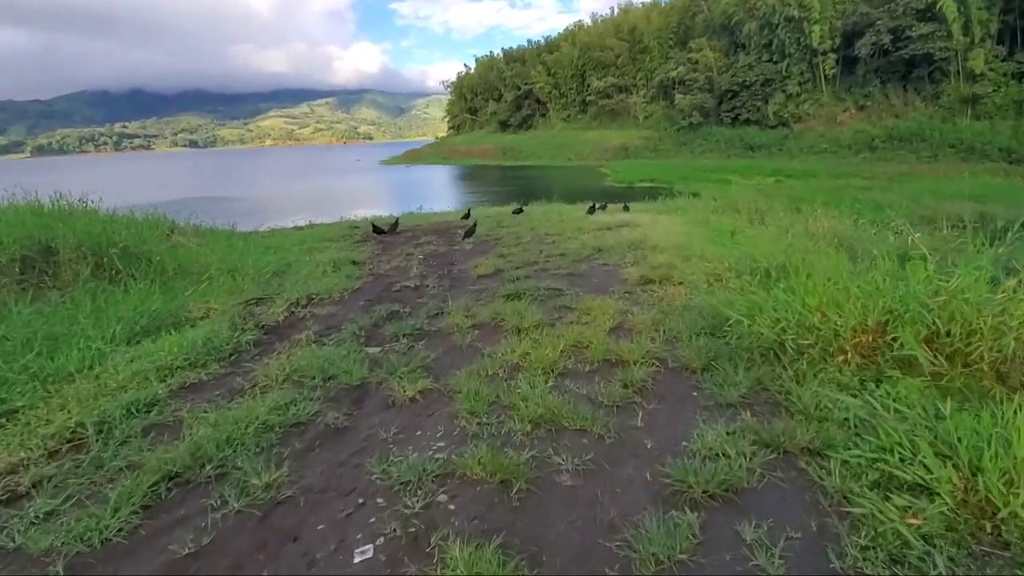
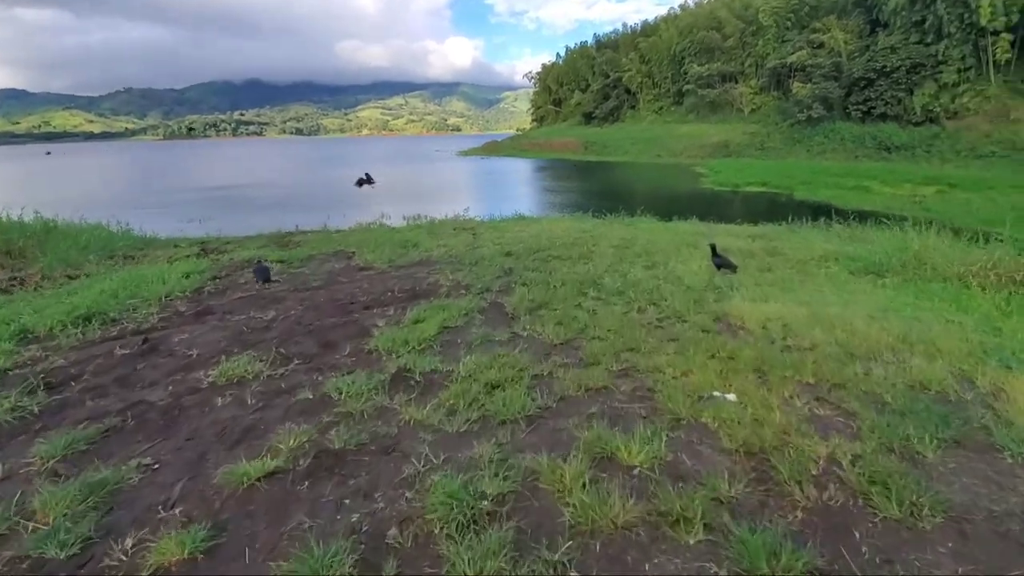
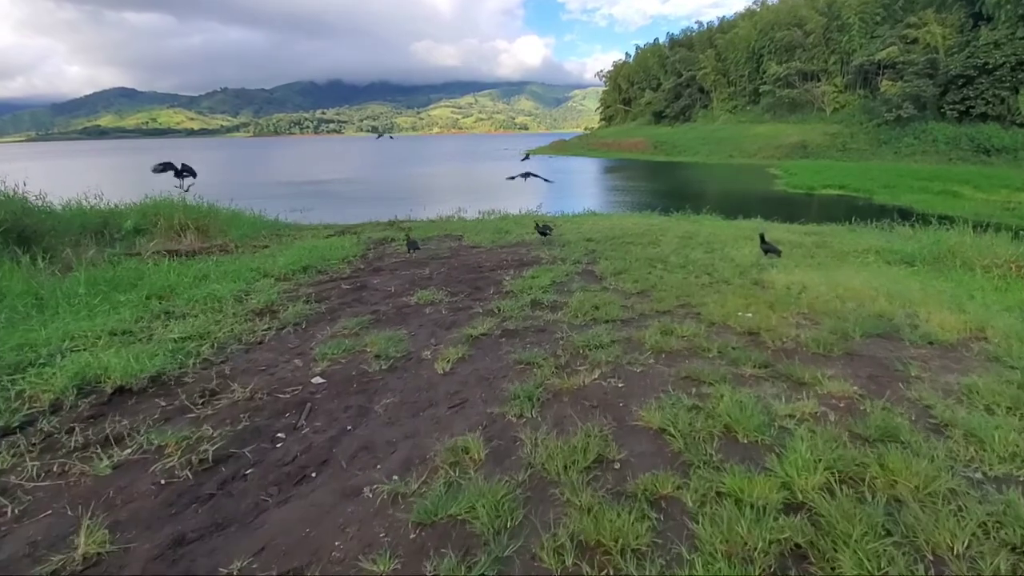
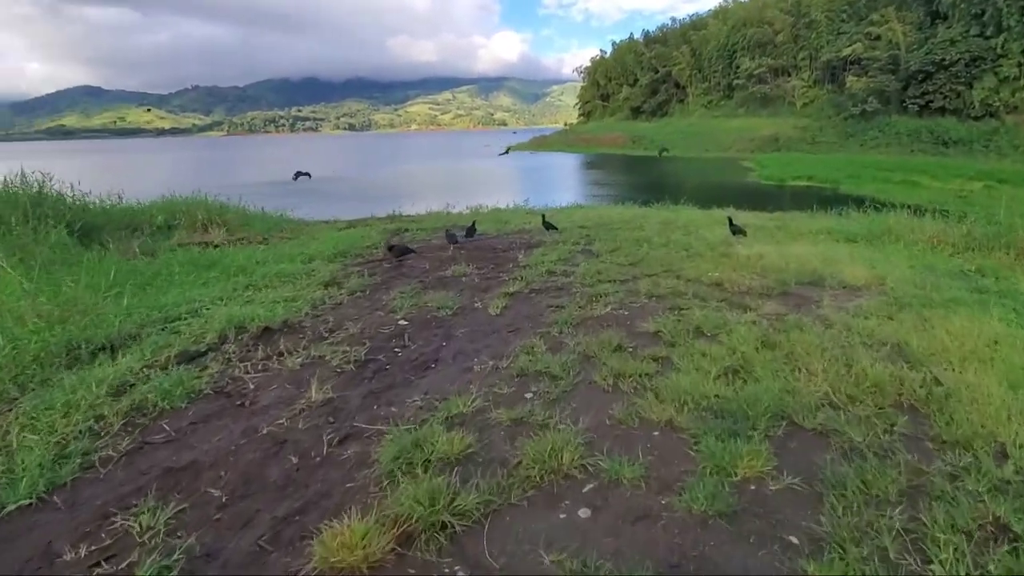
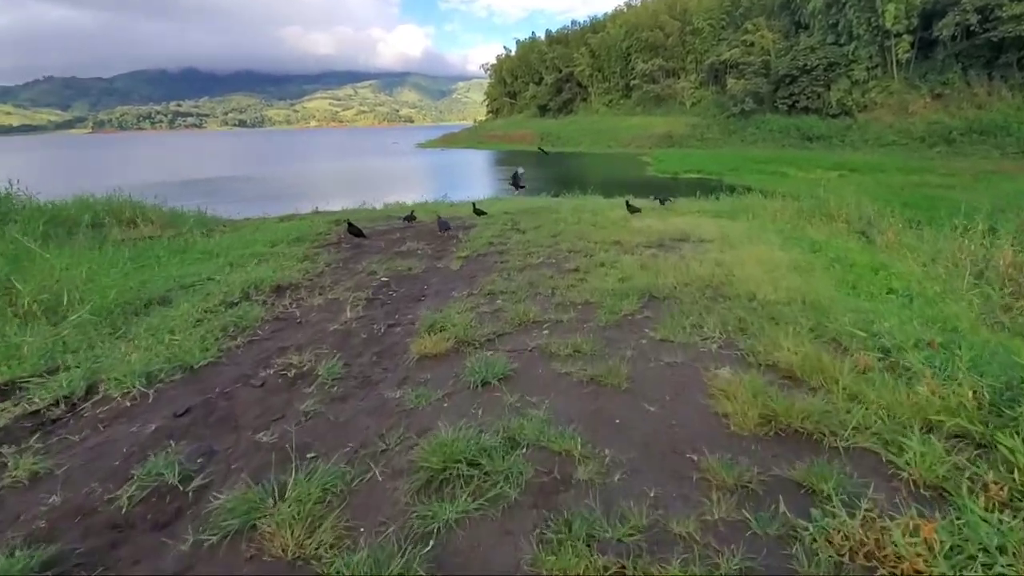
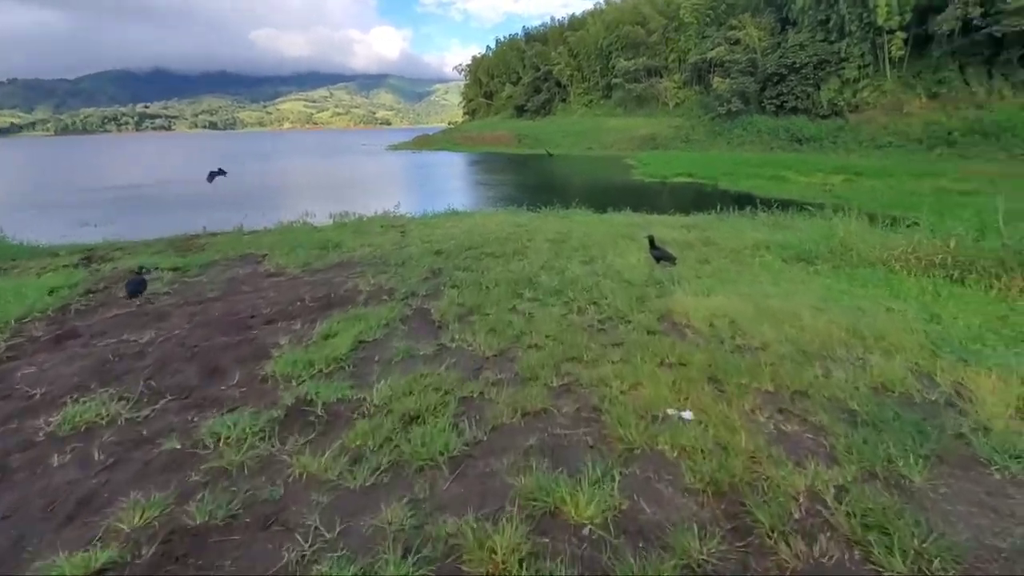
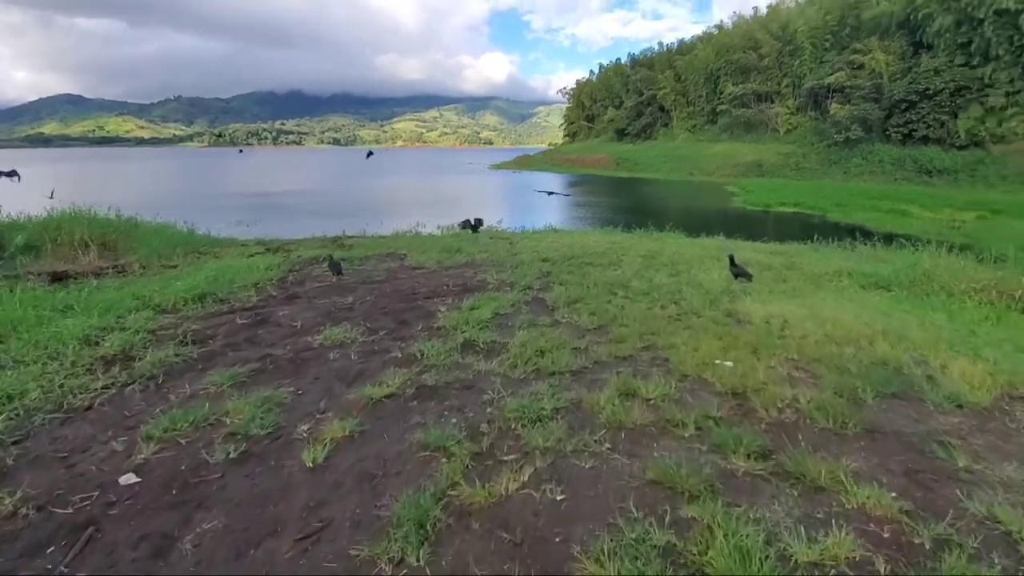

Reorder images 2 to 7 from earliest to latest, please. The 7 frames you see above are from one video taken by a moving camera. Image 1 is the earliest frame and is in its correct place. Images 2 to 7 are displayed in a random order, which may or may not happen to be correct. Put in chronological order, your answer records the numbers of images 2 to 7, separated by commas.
5, 4, 3, 7, 2, 6
